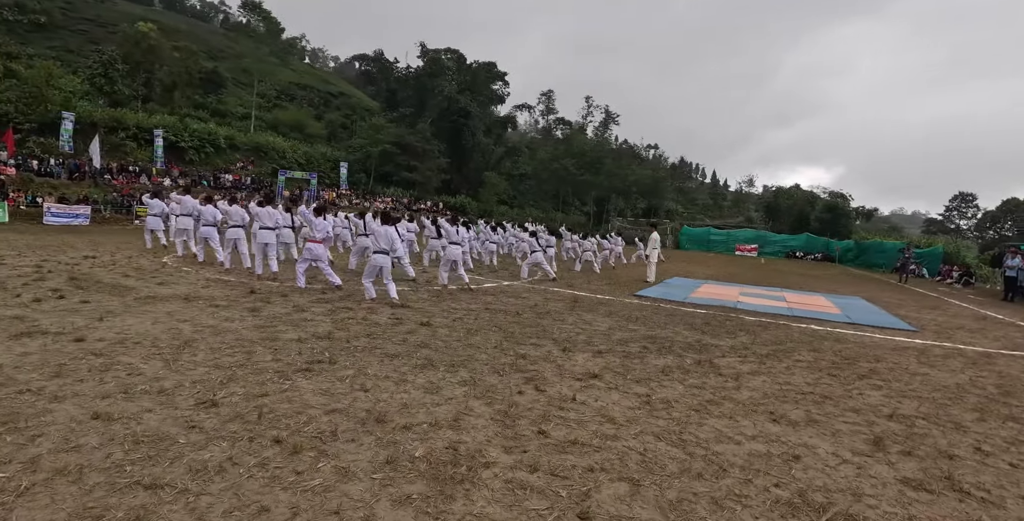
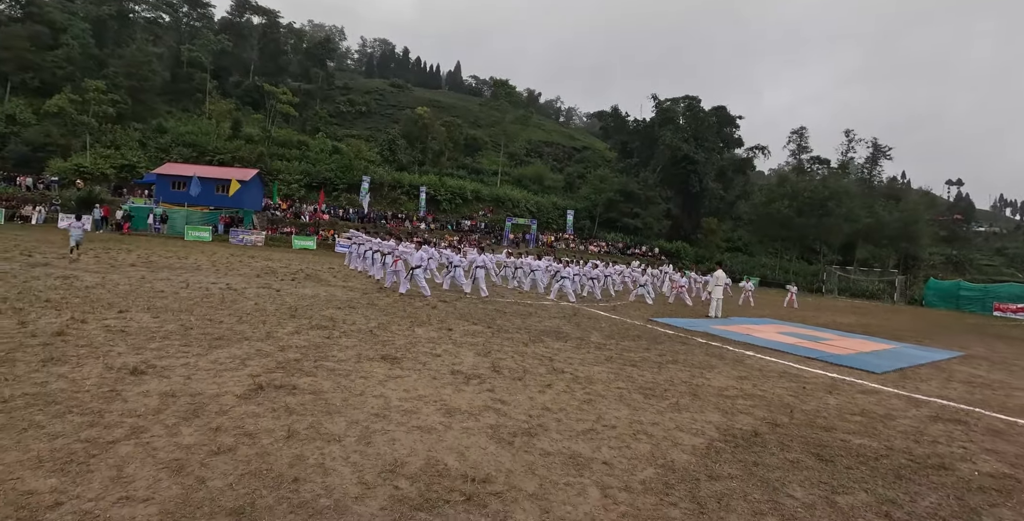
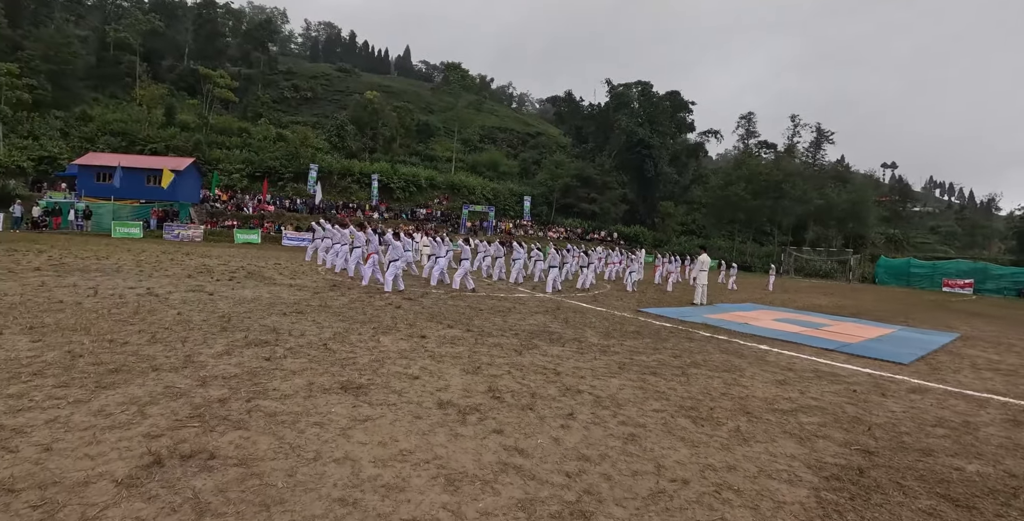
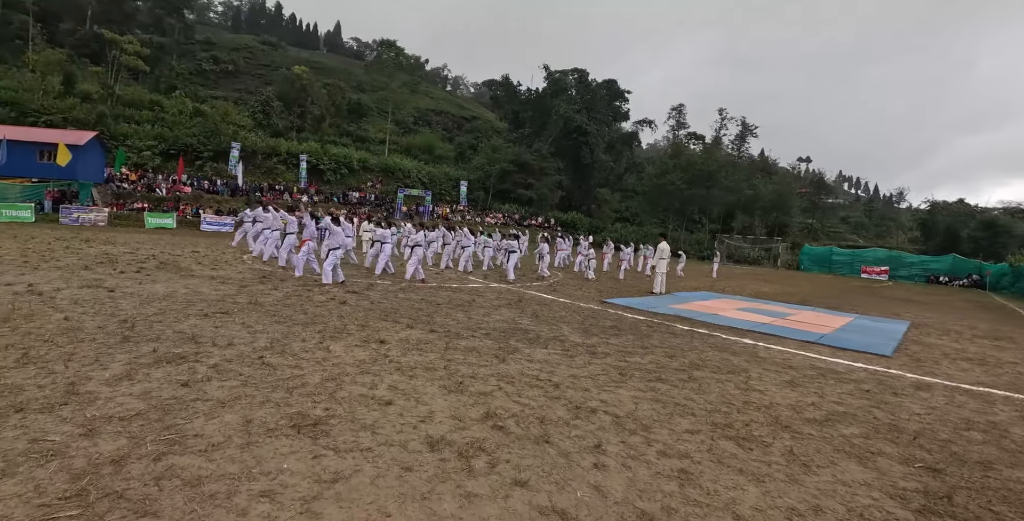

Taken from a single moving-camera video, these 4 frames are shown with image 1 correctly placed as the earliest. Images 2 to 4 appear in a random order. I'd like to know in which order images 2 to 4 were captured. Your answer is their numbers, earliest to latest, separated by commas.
4, 3, 2
